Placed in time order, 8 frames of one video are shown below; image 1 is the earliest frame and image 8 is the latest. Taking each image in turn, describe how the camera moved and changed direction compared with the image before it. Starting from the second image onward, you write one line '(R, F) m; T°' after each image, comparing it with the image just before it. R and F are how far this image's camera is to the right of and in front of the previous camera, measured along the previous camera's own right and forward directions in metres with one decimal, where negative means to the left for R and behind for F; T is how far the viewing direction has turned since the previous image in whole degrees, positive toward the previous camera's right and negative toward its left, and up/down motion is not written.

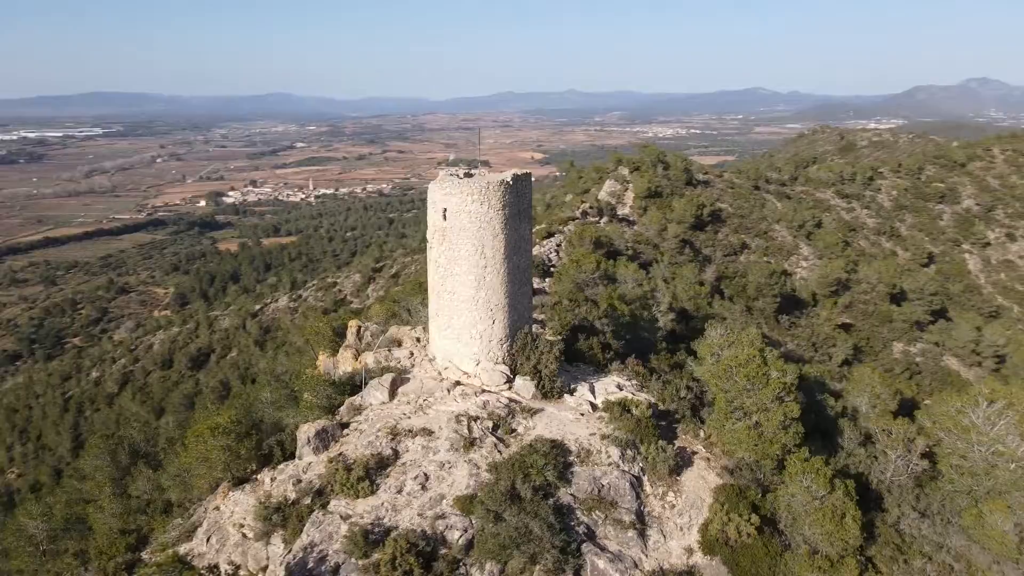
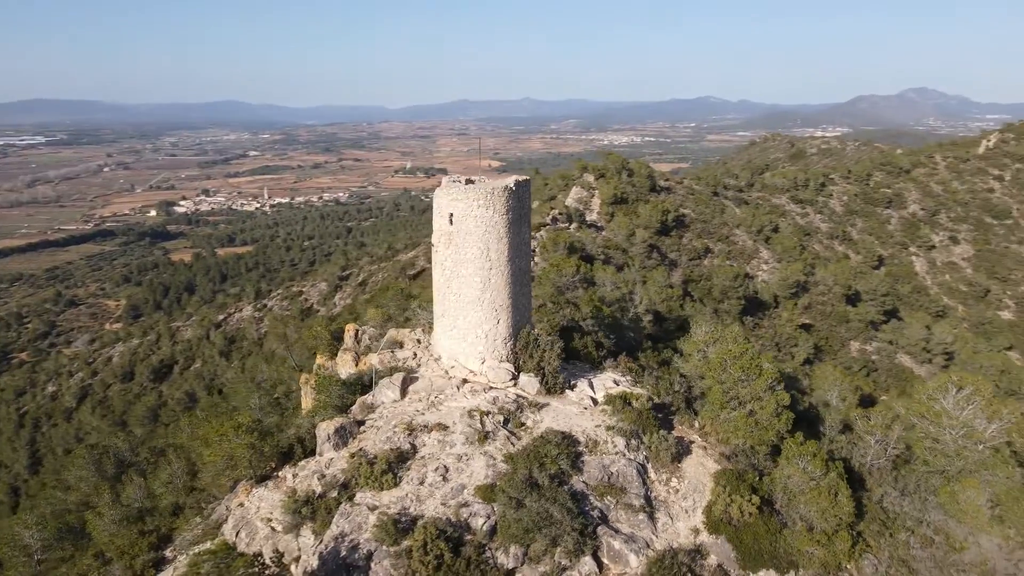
(-0.6, -0.4) m; +3°
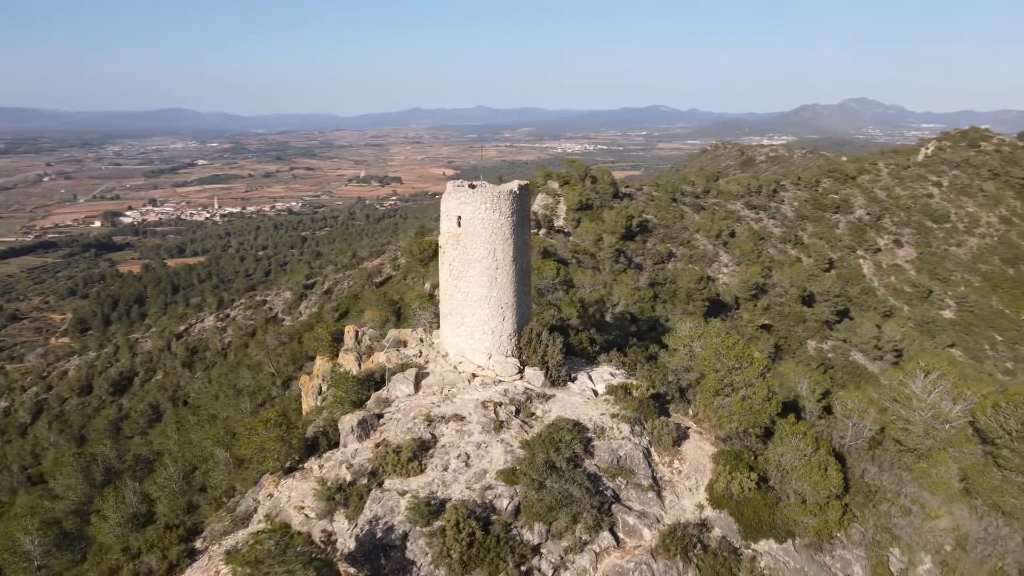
(-0.7, -0.5) m; +4°
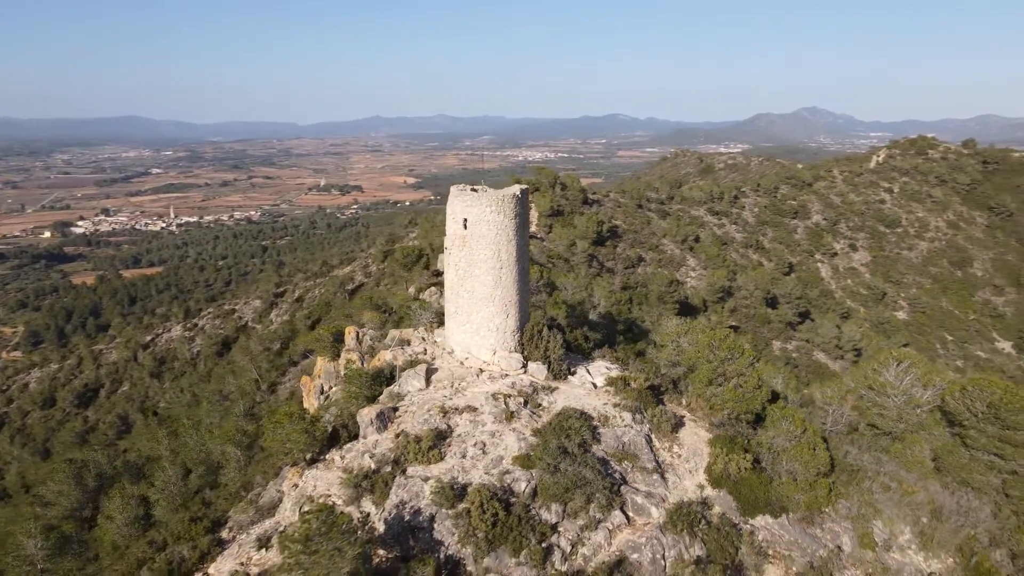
(-0.6, -0.5) m; +3°
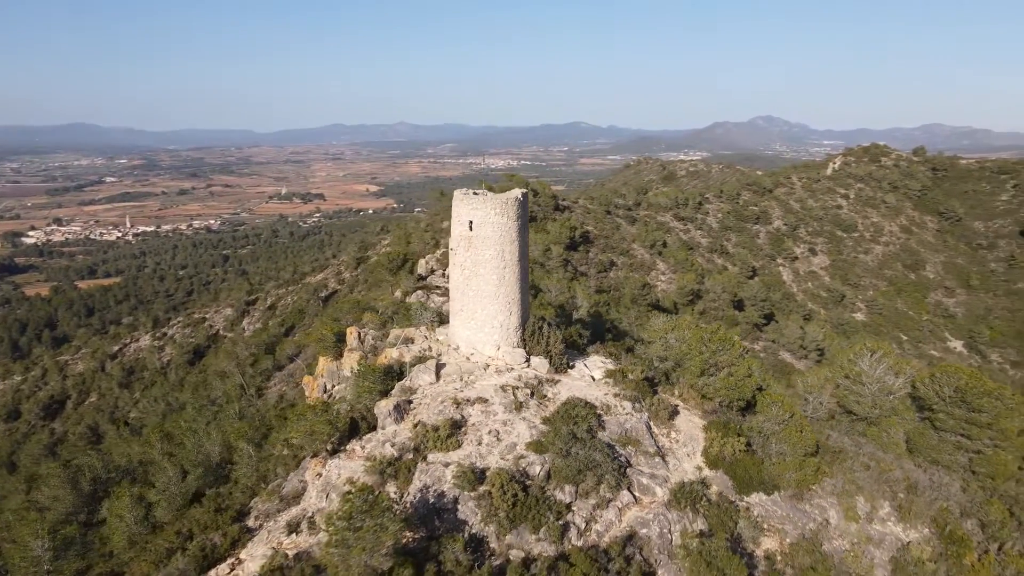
(-0.6, -0.5) m; +3°
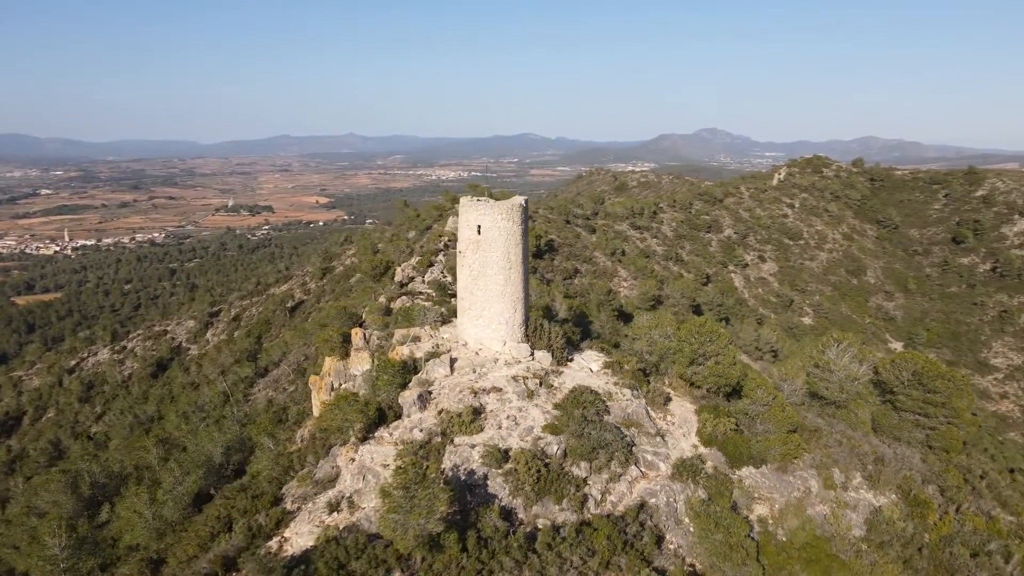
(-0.9, -0.8) m; +4°
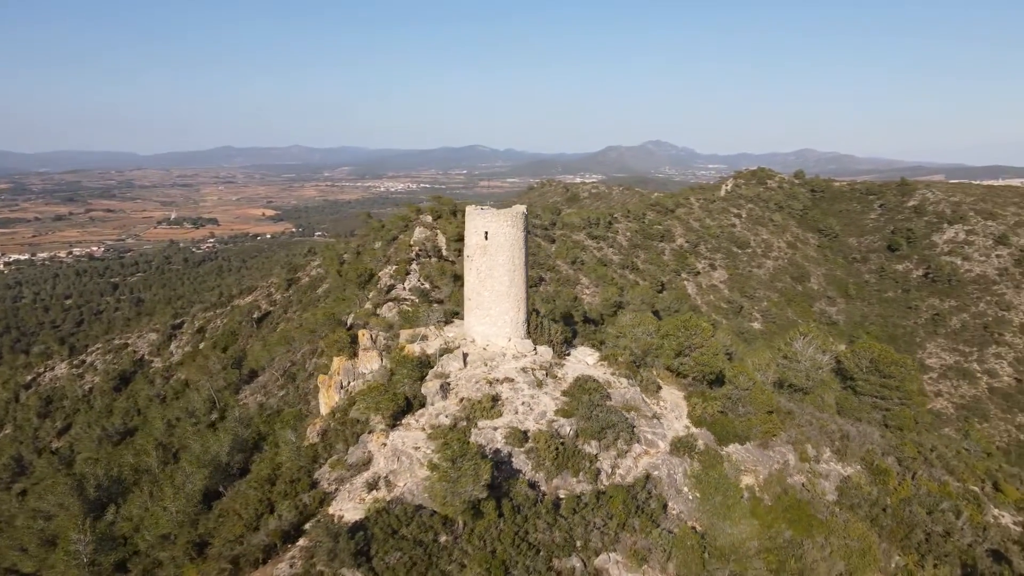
(-1.0, -1.0) m; +4°
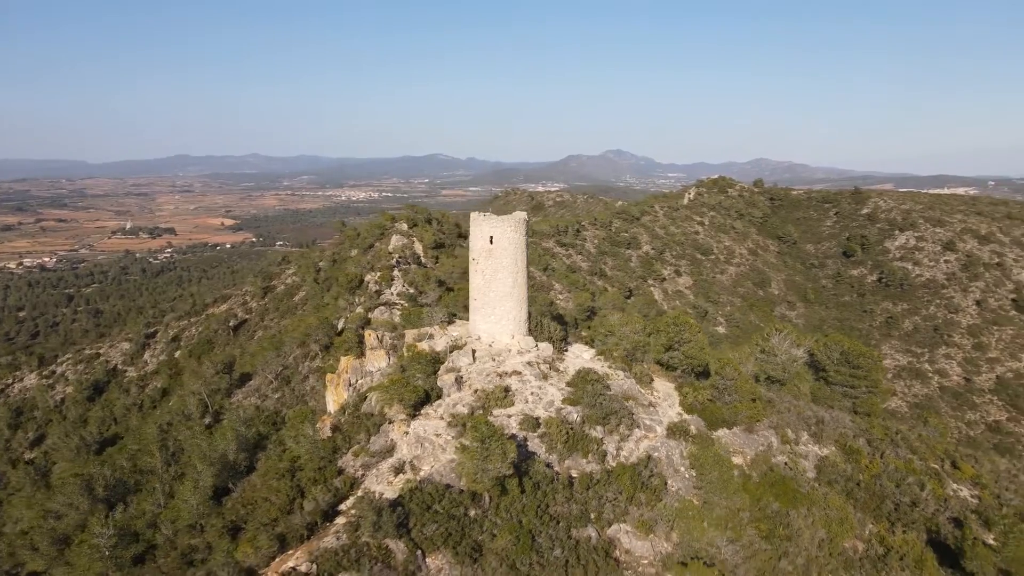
(-0.8, -0.9) m; +3°
